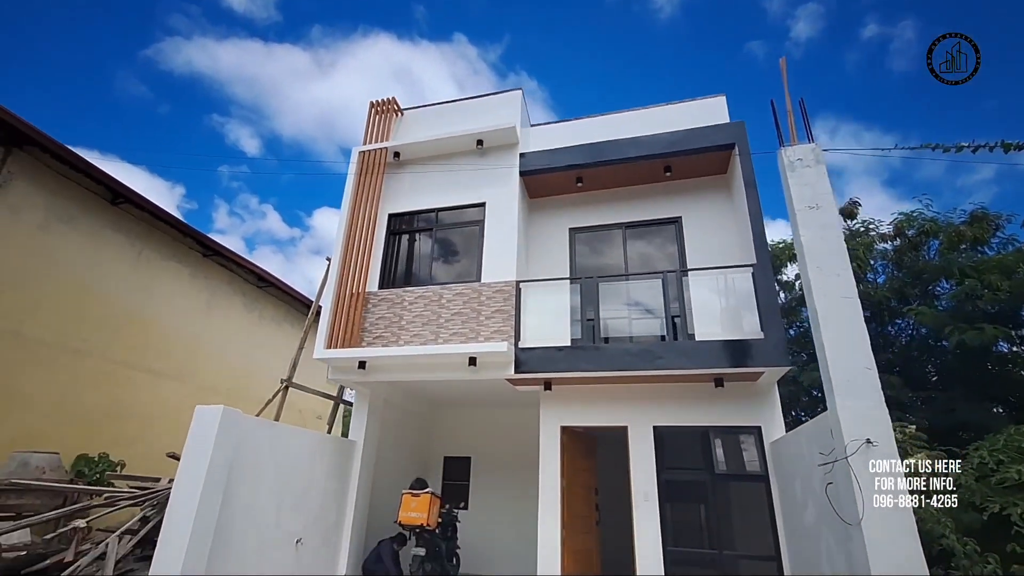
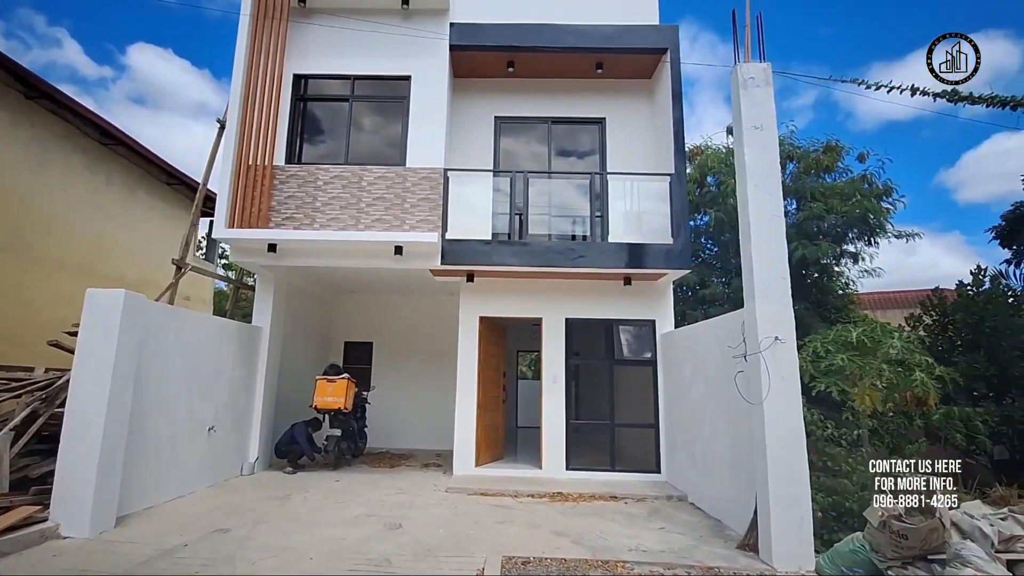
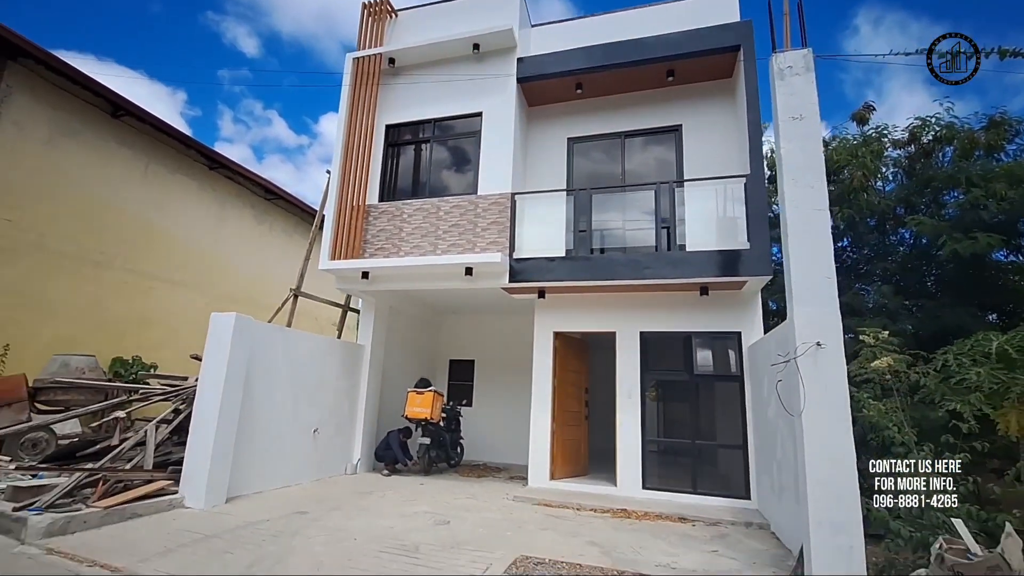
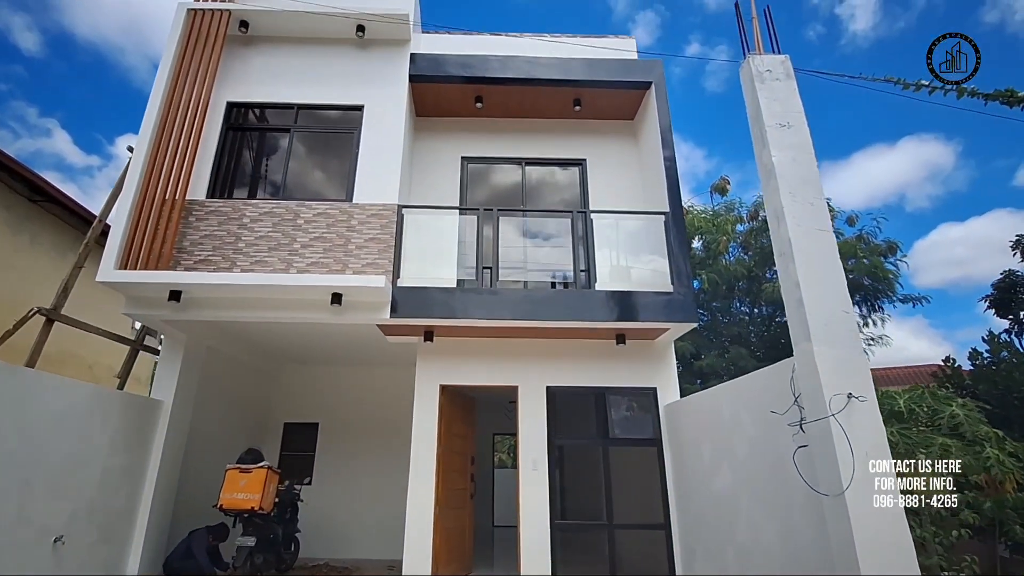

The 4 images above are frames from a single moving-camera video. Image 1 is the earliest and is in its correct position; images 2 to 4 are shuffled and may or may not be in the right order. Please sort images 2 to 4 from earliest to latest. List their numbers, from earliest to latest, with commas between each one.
3, 2, 4
